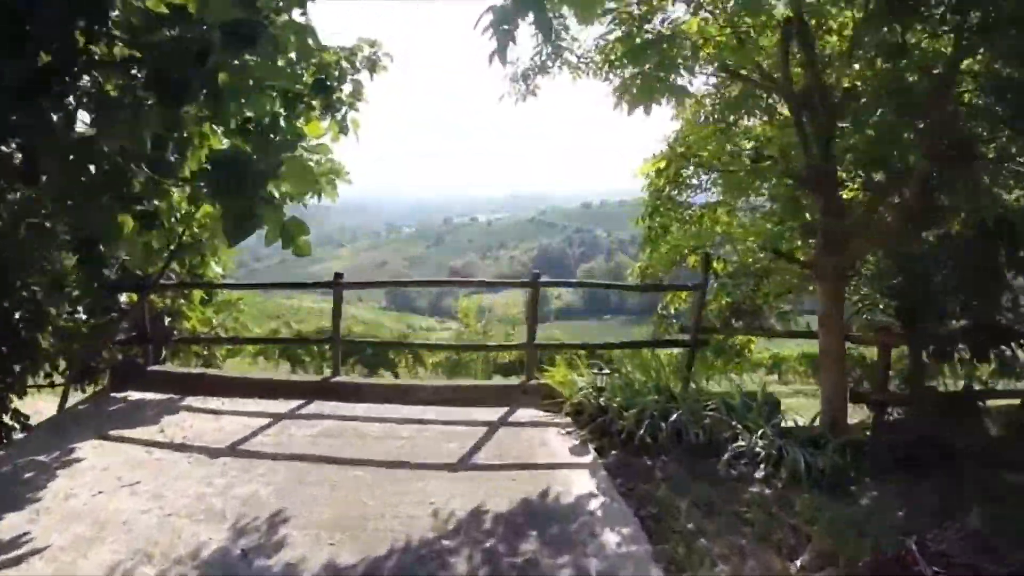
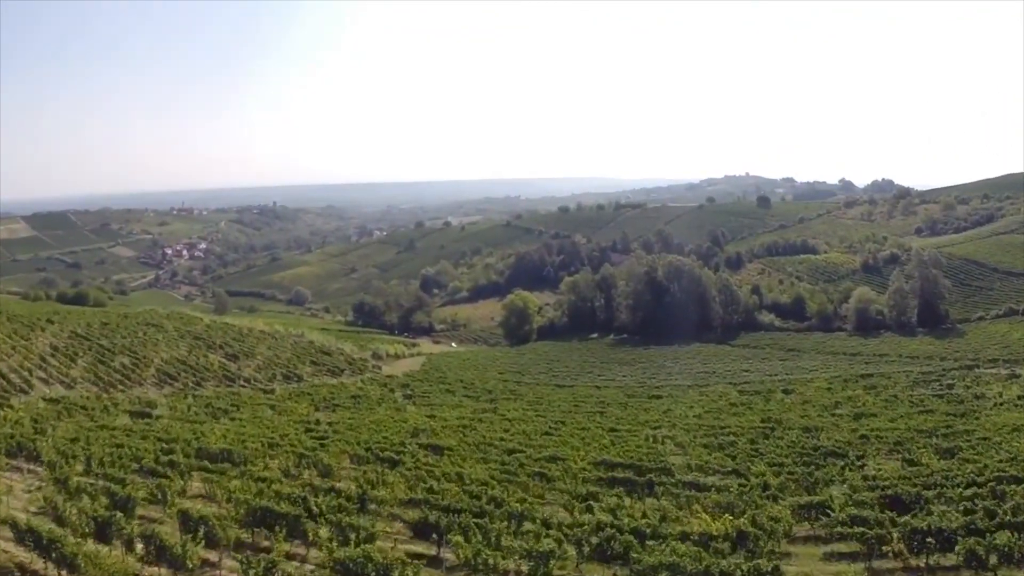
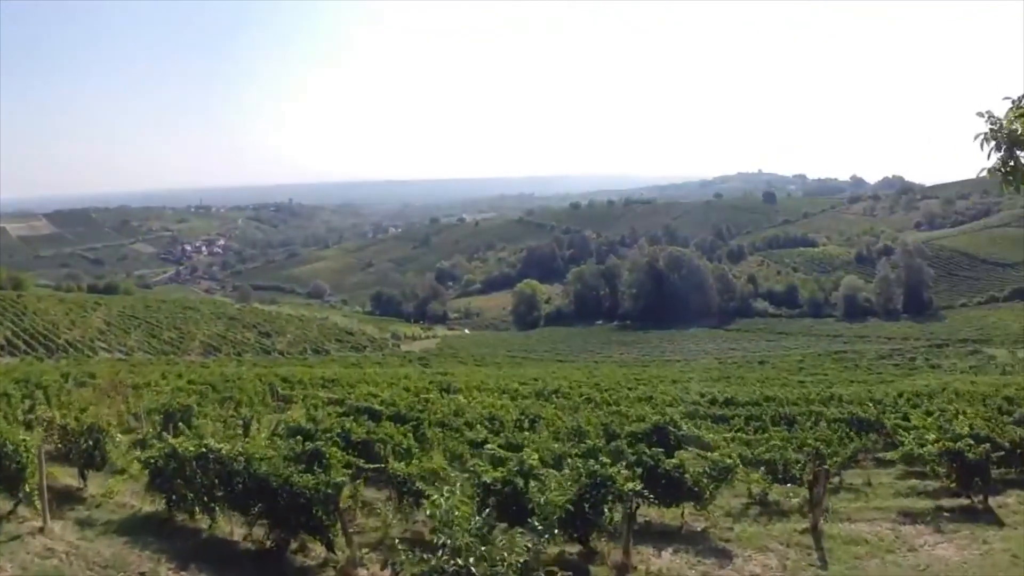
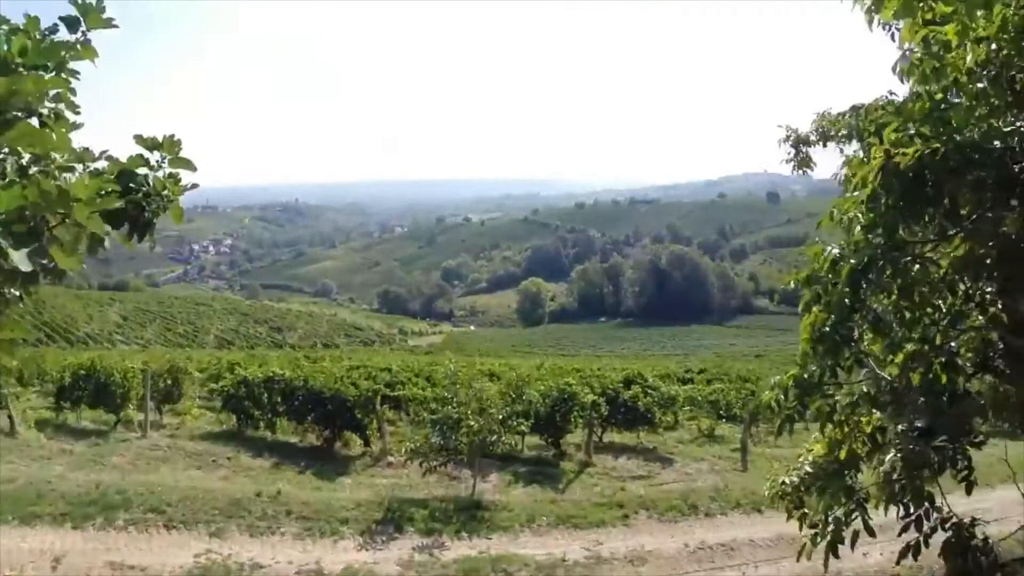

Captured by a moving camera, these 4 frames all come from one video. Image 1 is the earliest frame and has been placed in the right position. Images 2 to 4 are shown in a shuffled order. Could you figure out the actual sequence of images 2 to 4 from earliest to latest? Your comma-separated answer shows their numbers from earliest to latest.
4, 3, 2
